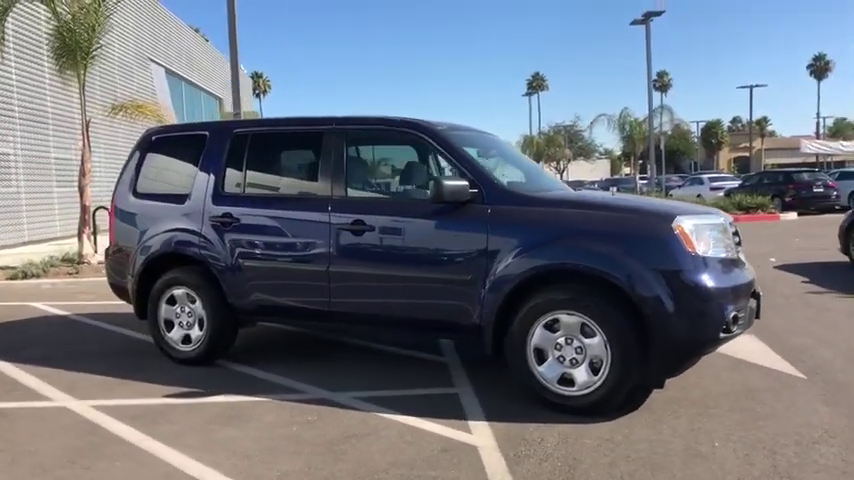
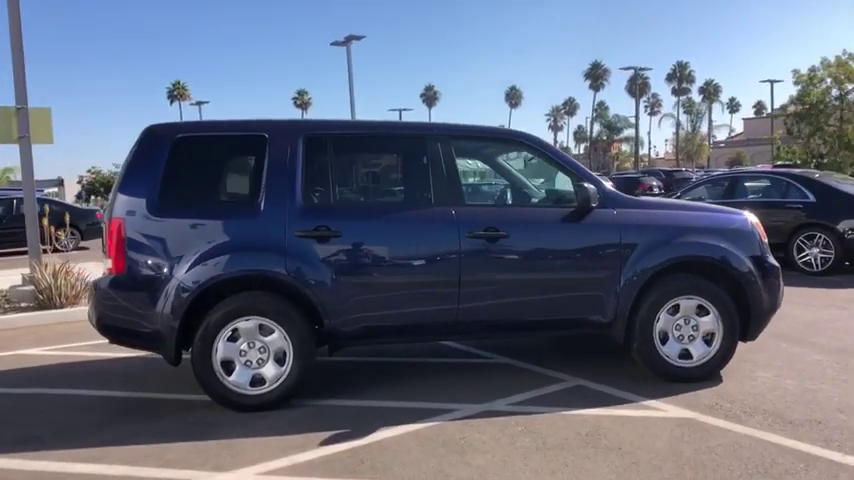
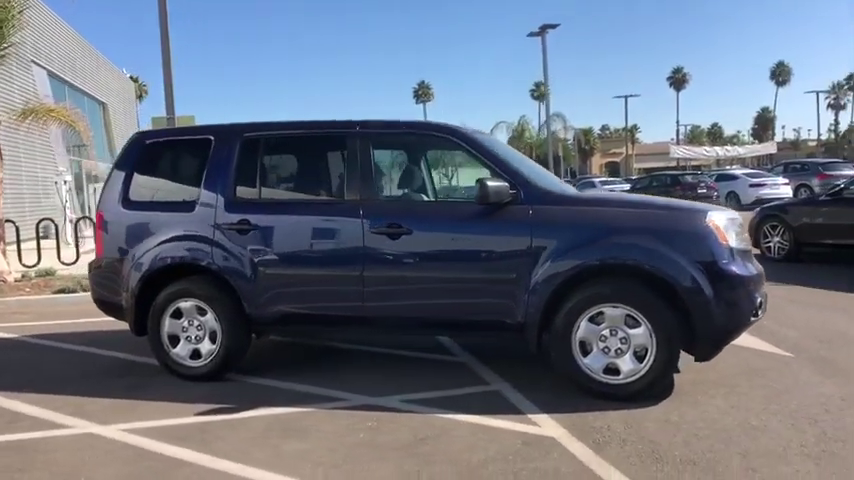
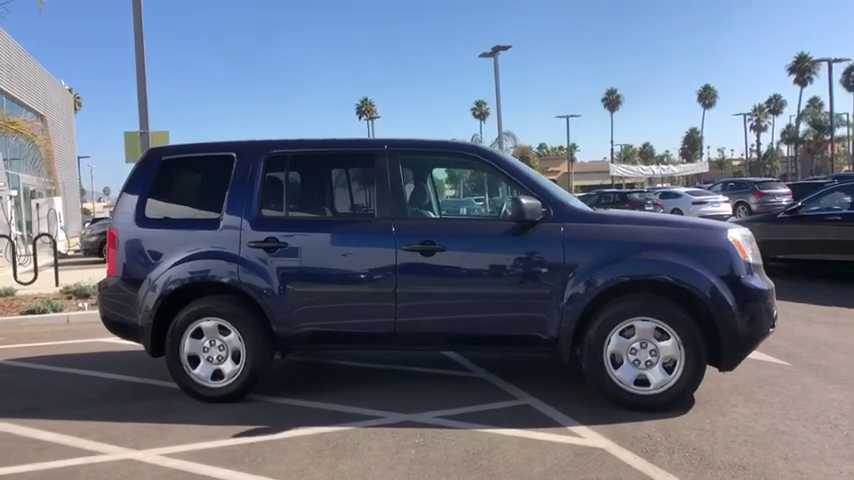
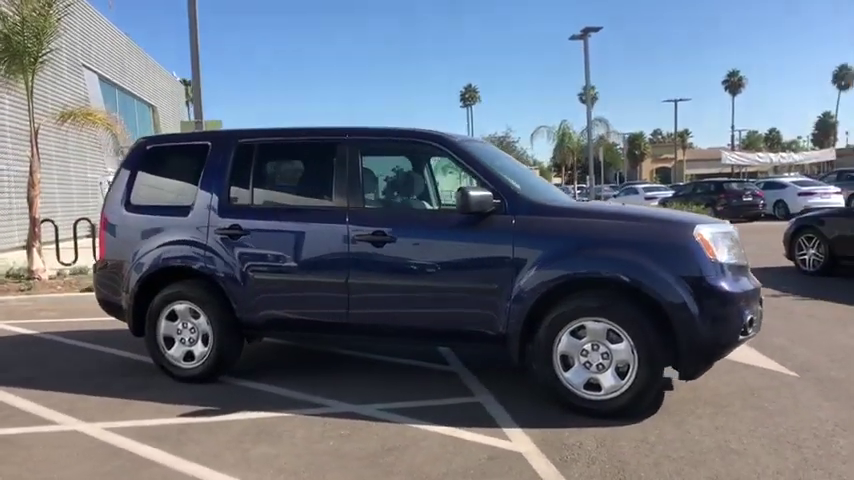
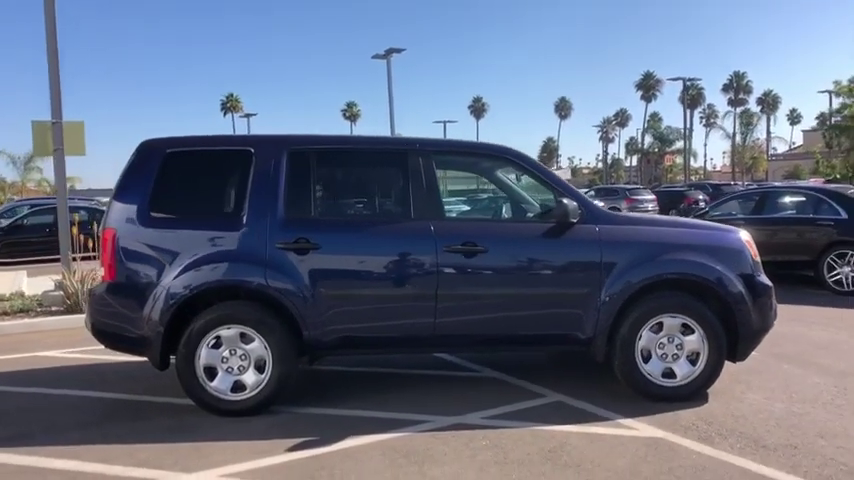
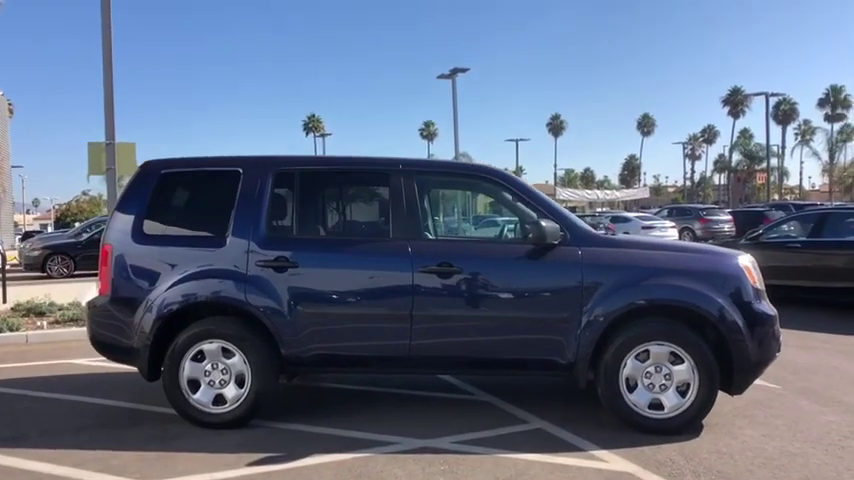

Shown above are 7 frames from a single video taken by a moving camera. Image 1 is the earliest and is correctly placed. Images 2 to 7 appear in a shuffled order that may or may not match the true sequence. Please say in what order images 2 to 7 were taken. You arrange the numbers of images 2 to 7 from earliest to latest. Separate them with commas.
5, 3, 4, 7, 6, 2
